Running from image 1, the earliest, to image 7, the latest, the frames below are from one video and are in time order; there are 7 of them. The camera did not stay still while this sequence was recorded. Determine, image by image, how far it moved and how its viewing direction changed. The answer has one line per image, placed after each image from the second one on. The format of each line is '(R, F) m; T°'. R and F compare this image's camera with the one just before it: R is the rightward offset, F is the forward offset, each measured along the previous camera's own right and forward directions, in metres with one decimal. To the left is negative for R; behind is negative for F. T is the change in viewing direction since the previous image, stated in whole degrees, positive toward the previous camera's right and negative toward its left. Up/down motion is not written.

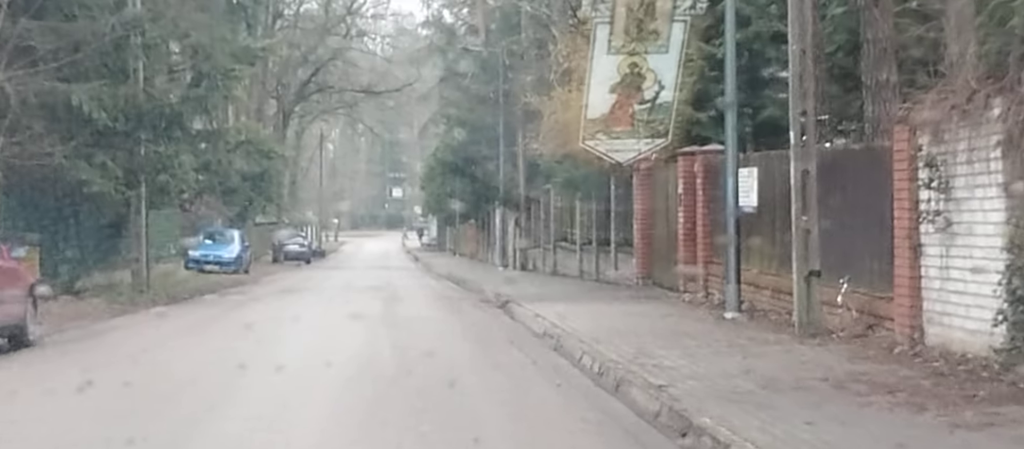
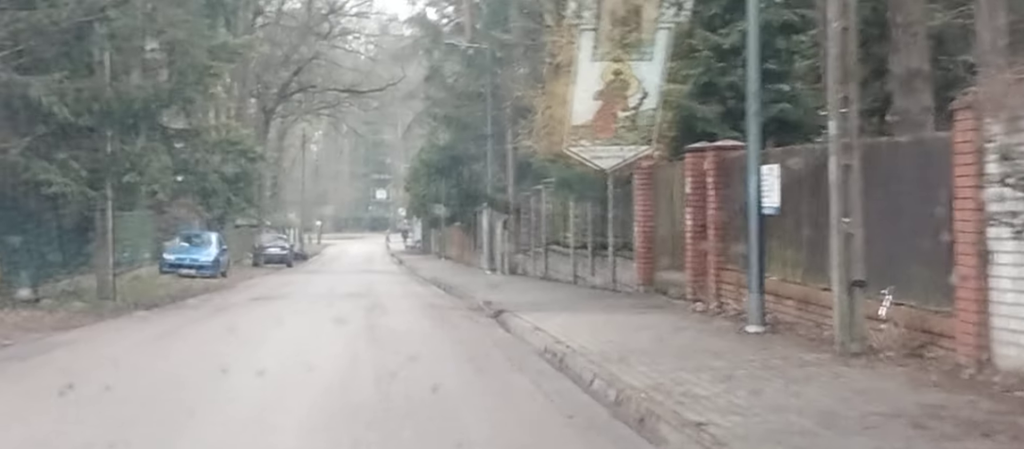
(-0.1, +1.7) m; +1°
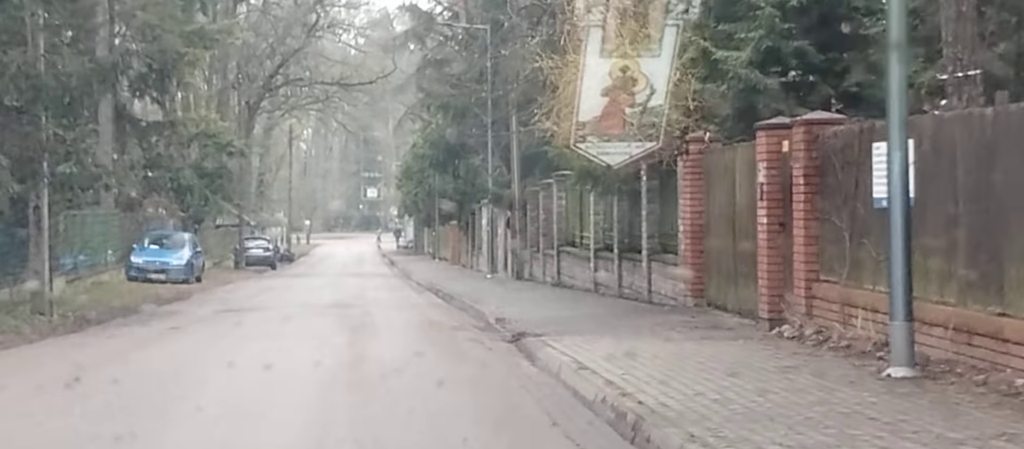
(-0.4, +4.3) m; 0°
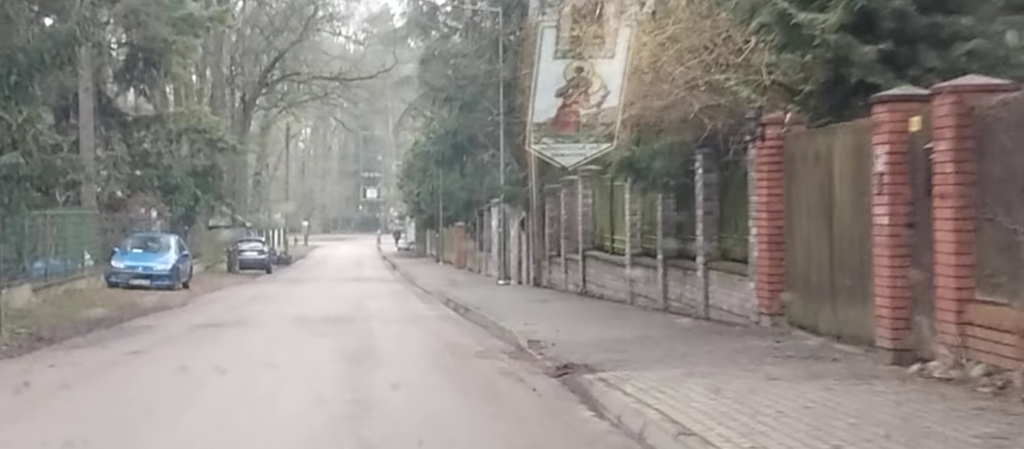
(-0.4, +3.4) m; 0°
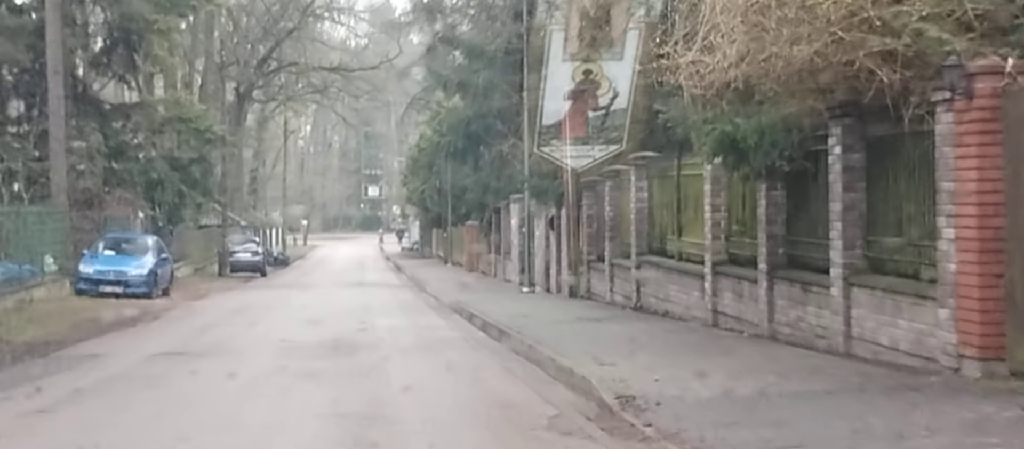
(-0.6, +5.0) m; 0°
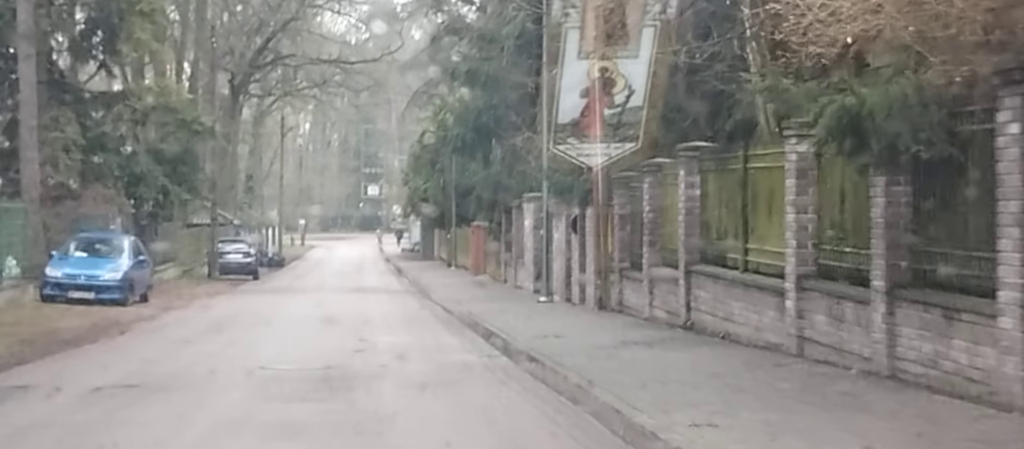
(-0.4, +3.5) m; 0°
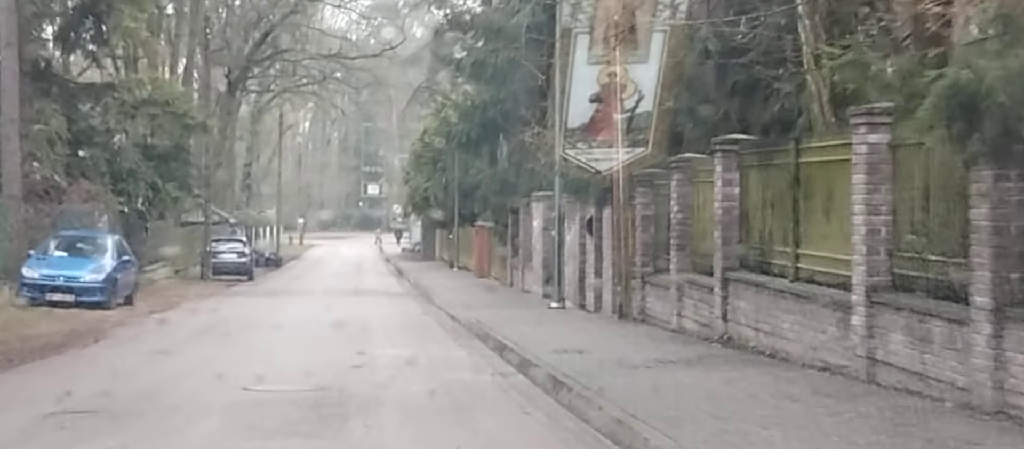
(-0.2, +2.0) m; 0°
